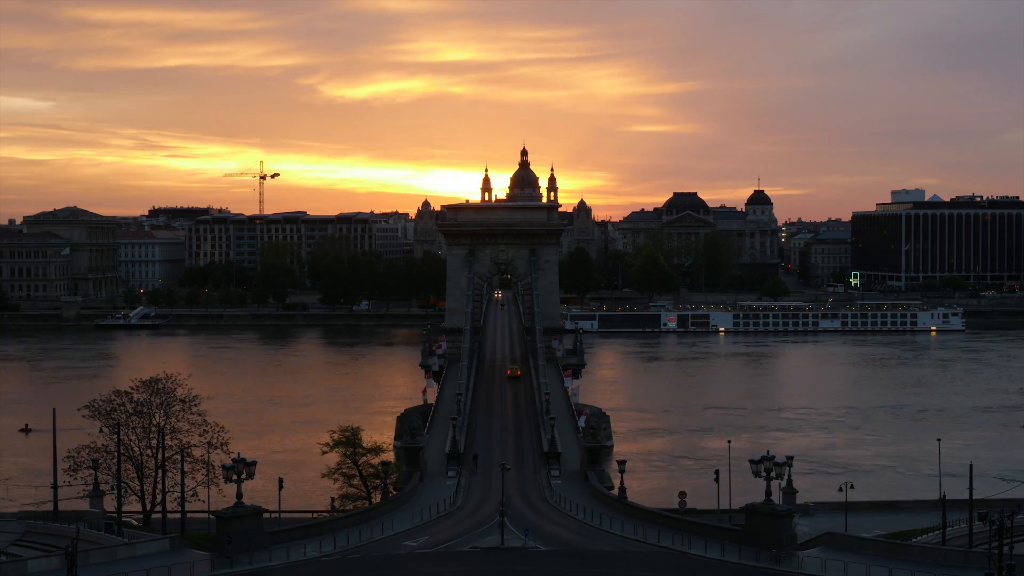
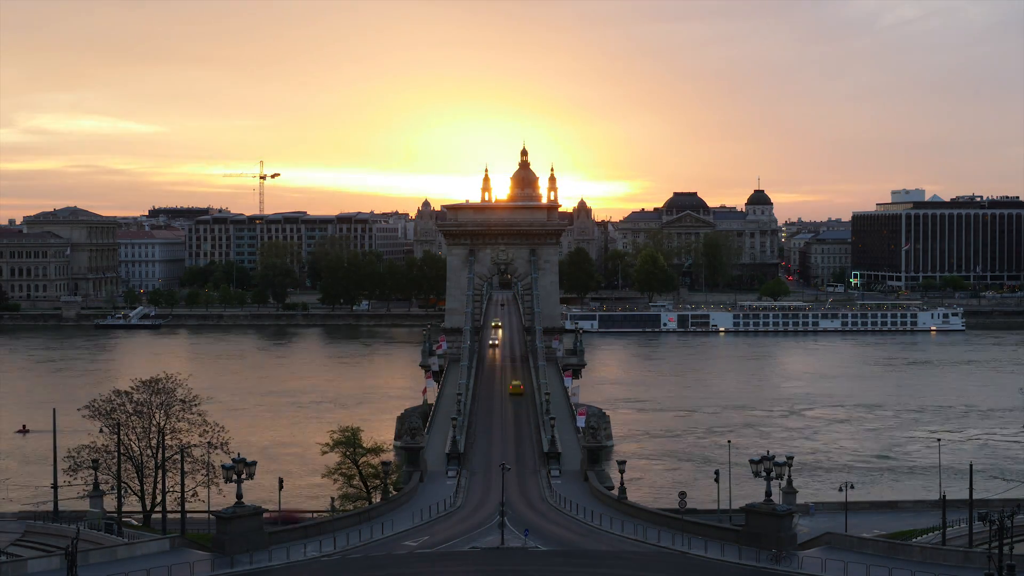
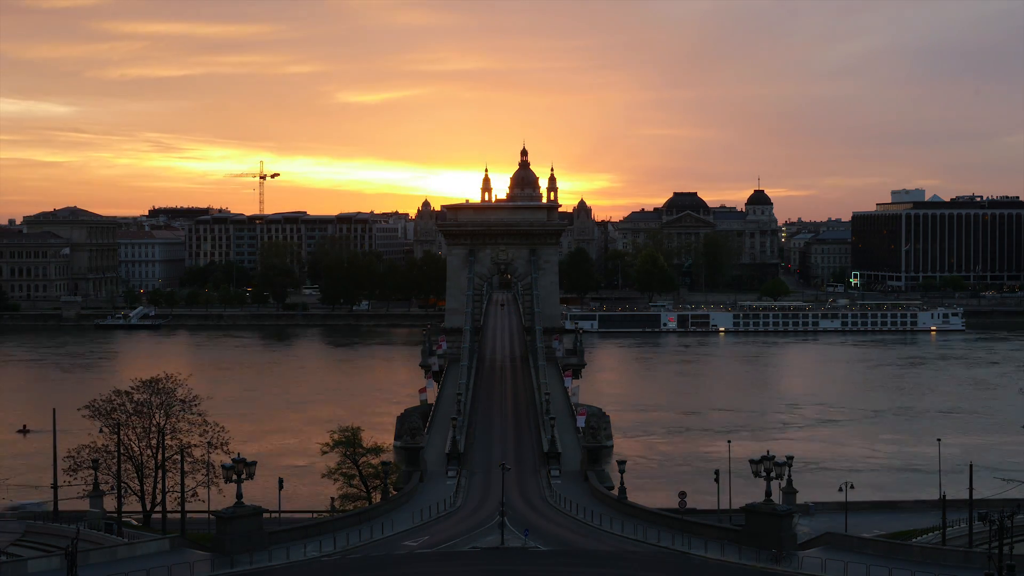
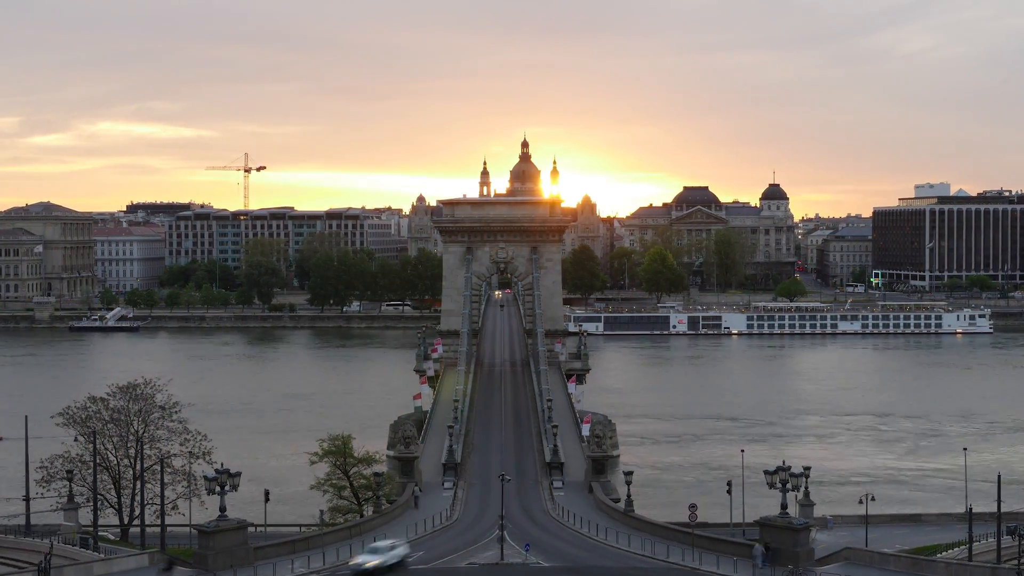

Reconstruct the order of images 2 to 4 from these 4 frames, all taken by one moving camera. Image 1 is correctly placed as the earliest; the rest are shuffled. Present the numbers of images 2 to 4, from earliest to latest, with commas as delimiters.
3, 2, 4
